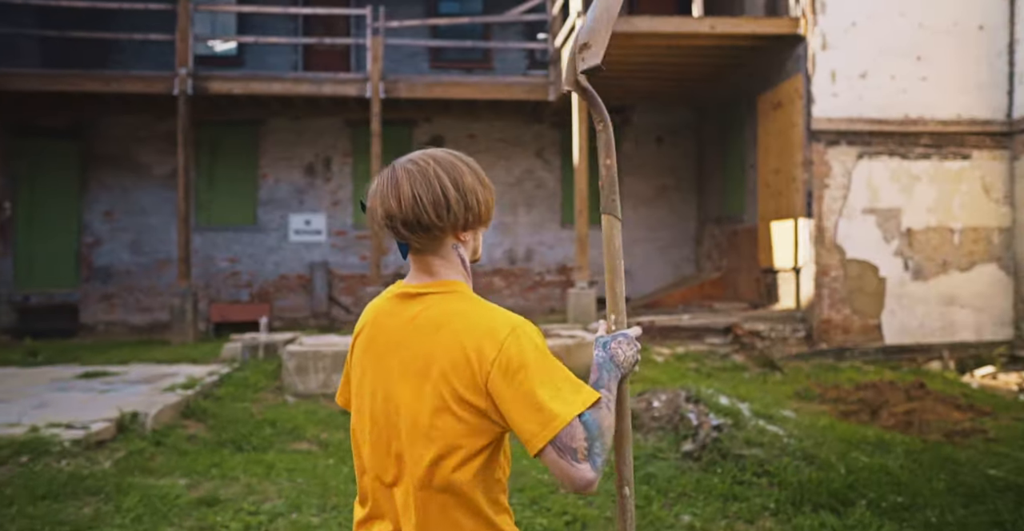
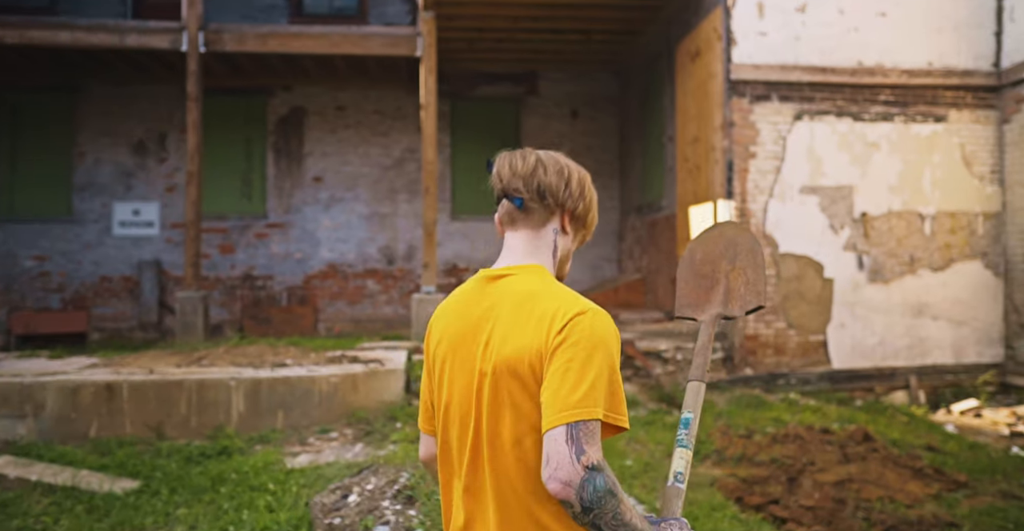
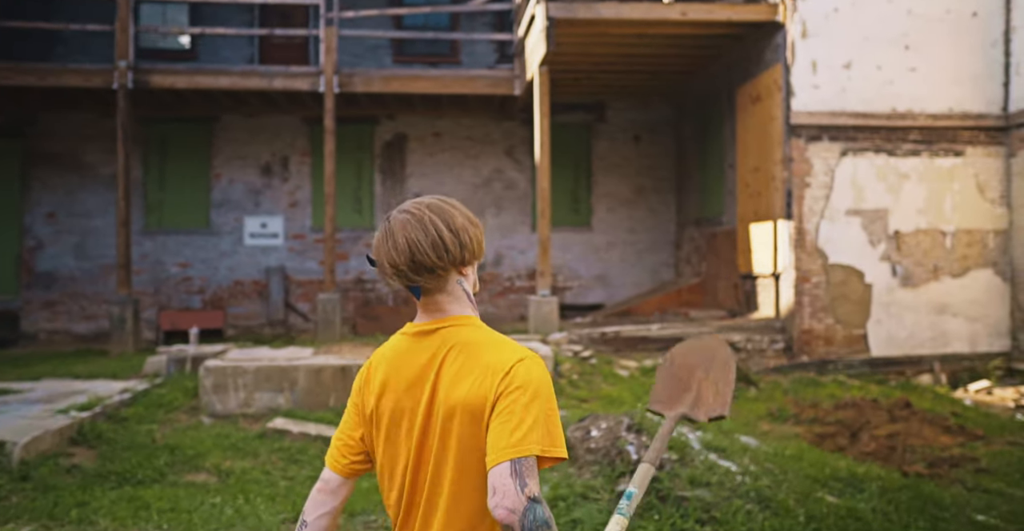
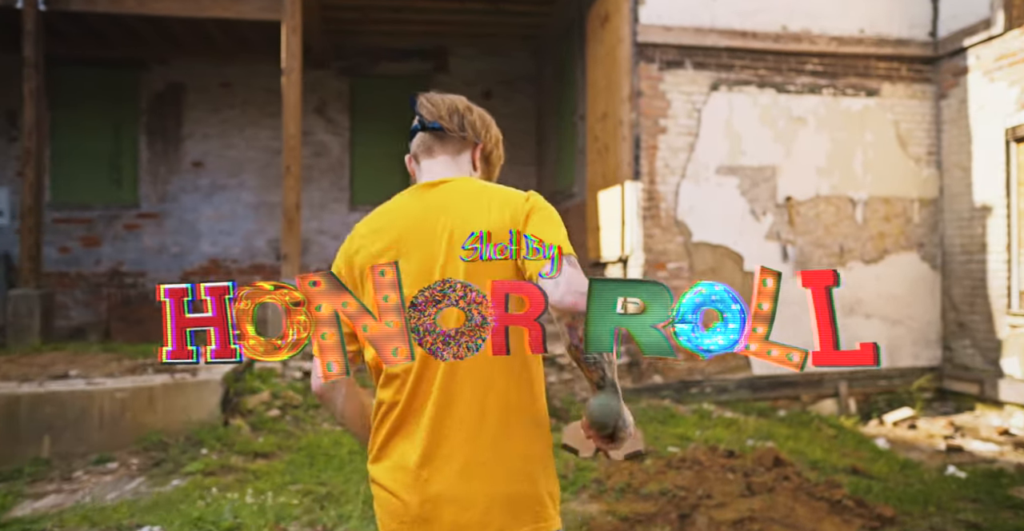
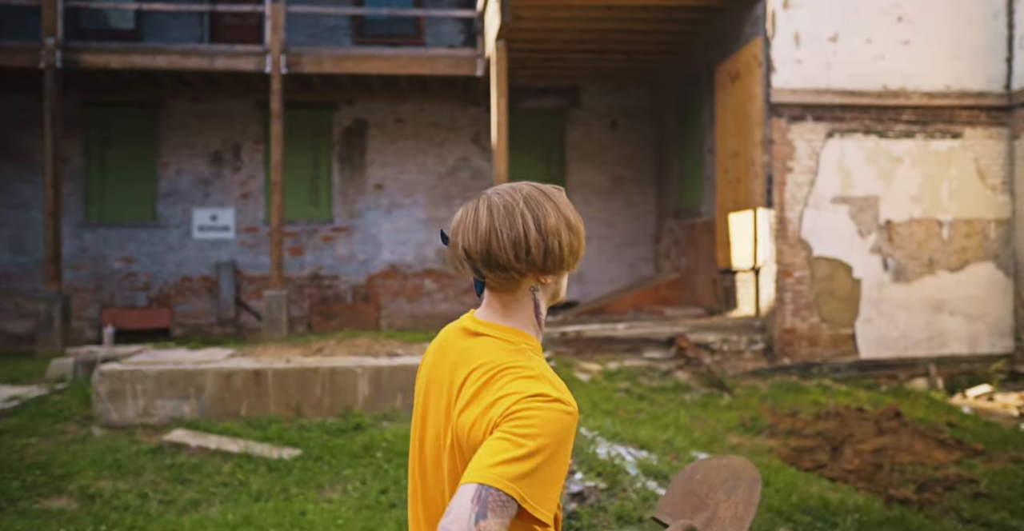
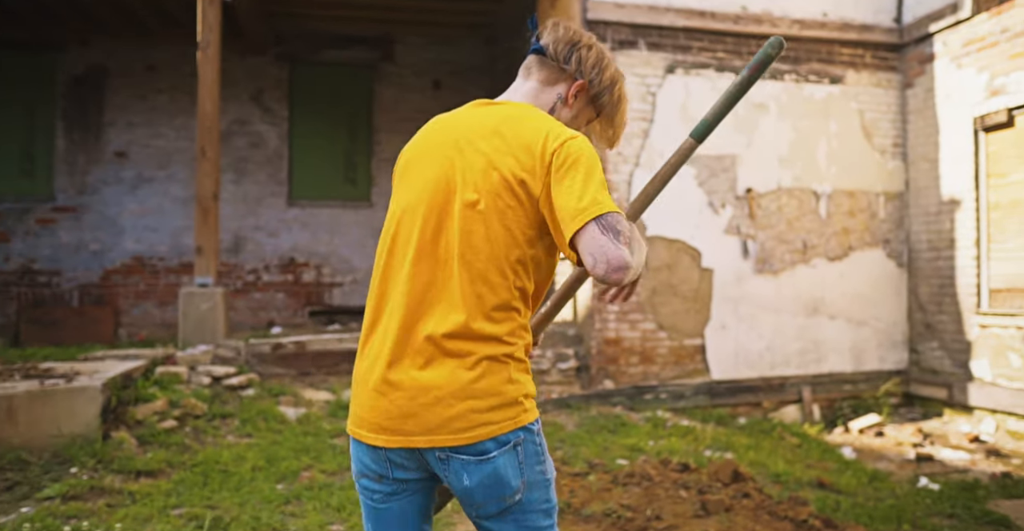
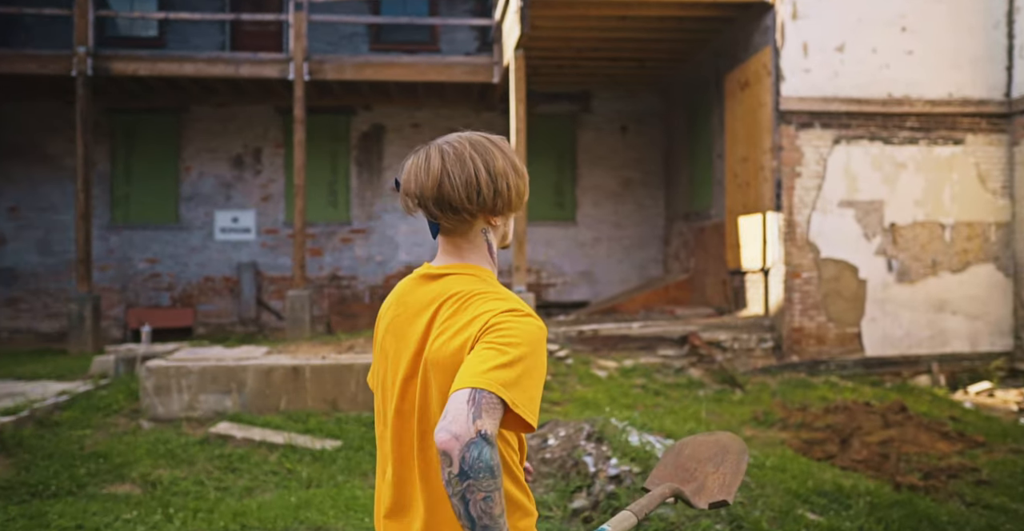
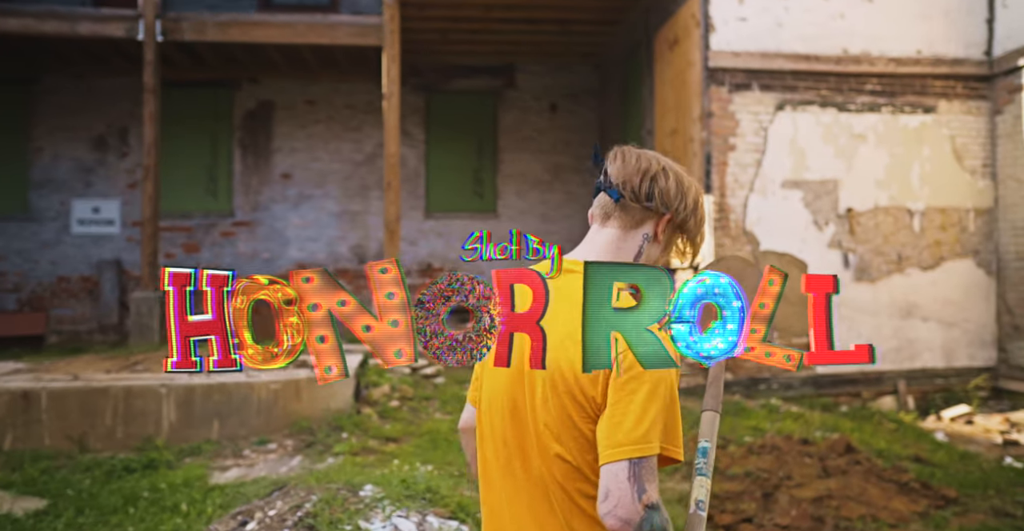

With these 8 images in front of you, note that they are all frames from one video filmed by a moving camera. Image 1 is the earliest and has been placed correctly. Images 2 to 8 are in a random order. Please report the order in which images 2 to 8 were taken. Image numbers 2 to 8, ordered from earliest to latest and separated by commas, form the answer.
3, 7, 5, 2, 8, 4, 6
